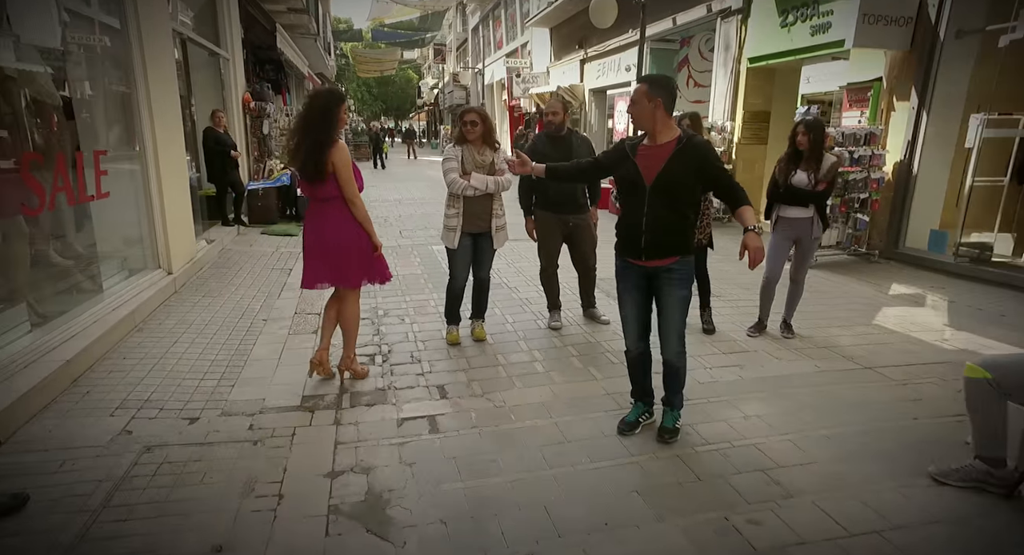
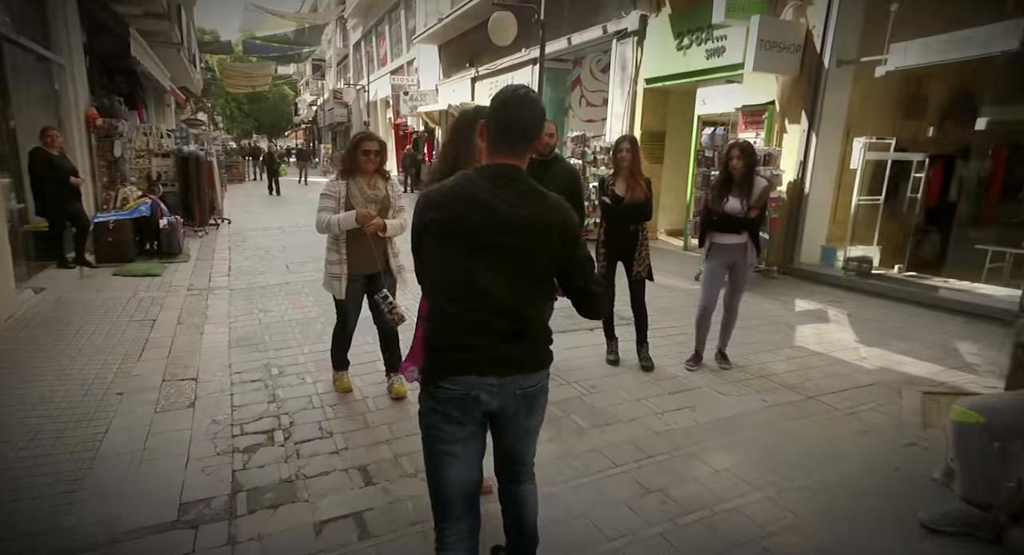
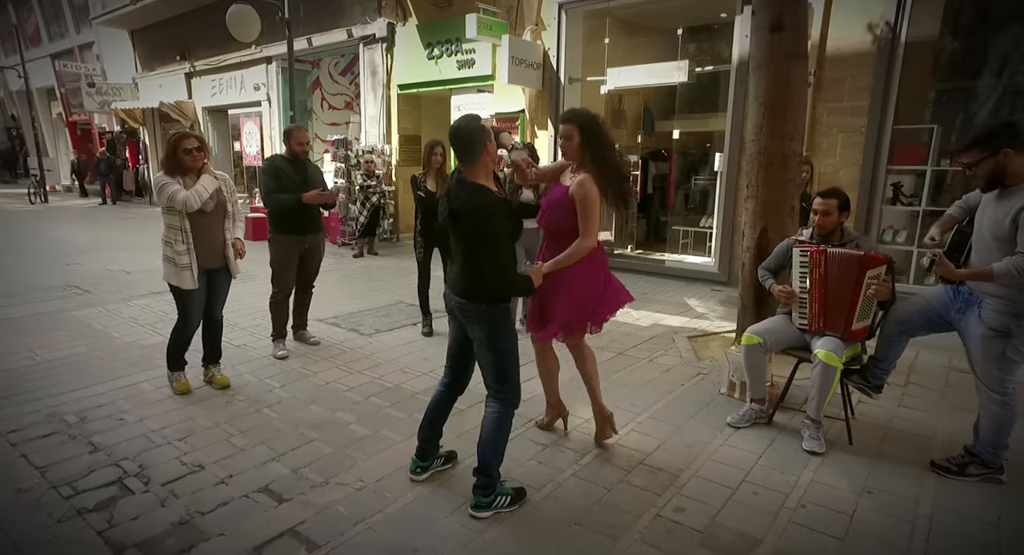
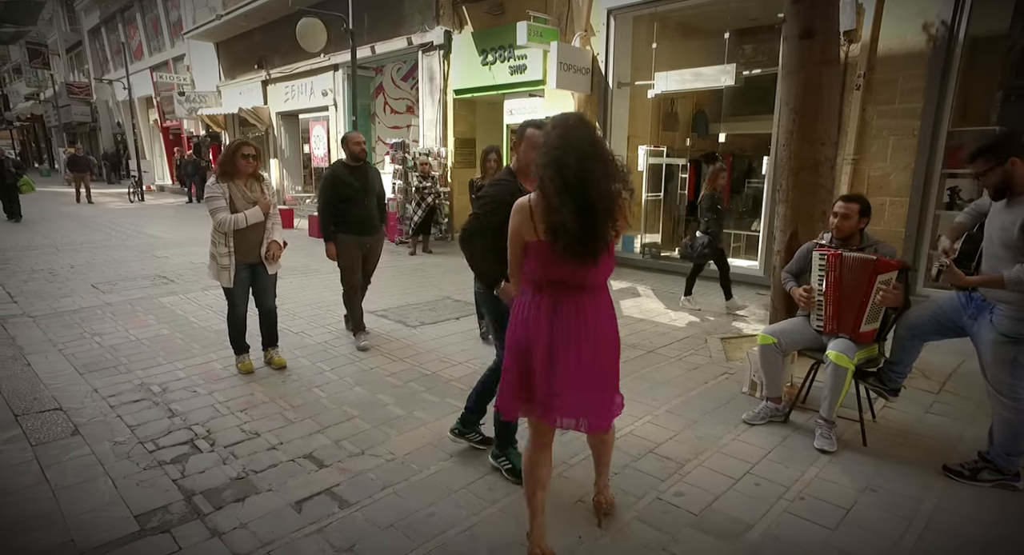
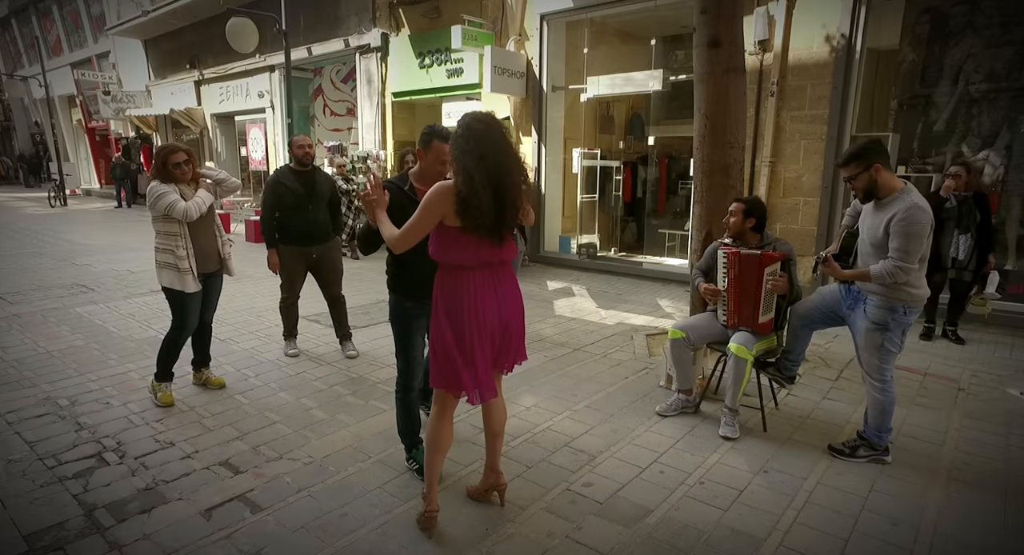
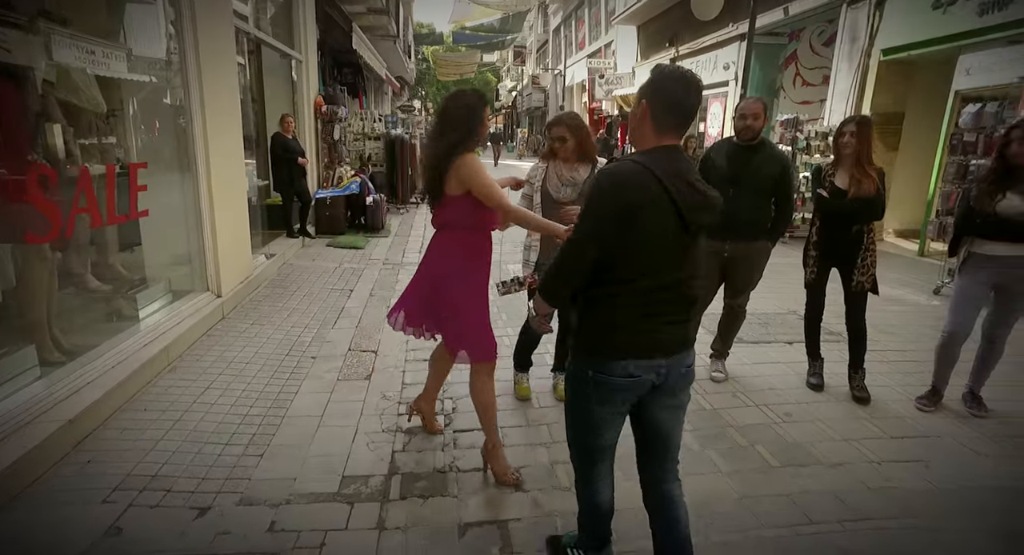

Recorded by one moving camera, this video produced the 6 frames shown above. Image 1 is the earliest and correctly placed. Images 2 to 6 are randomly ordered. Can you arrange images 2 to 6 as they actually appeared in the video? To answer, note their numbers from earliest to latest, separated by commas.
6, 2, 5, 4, 3
